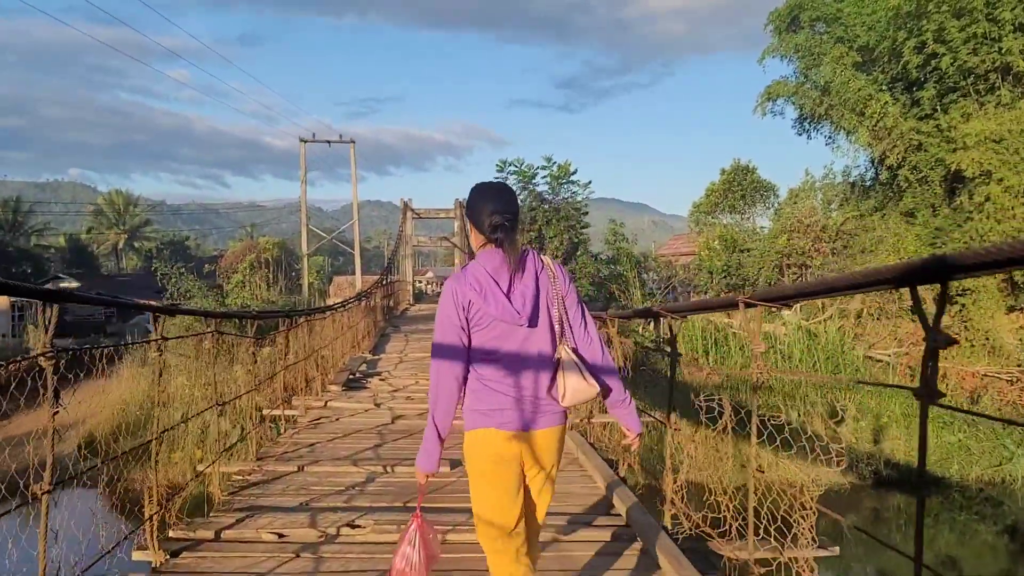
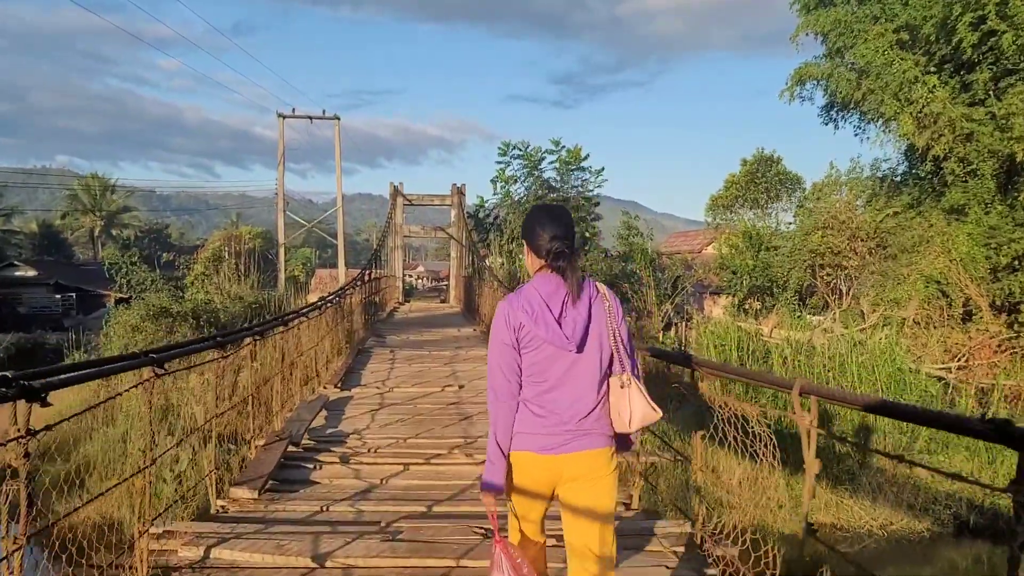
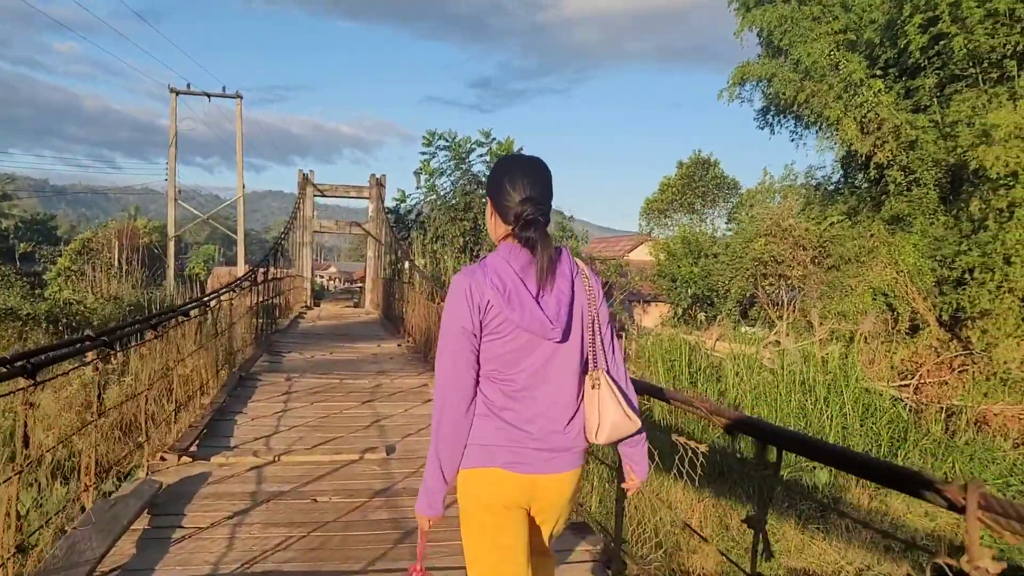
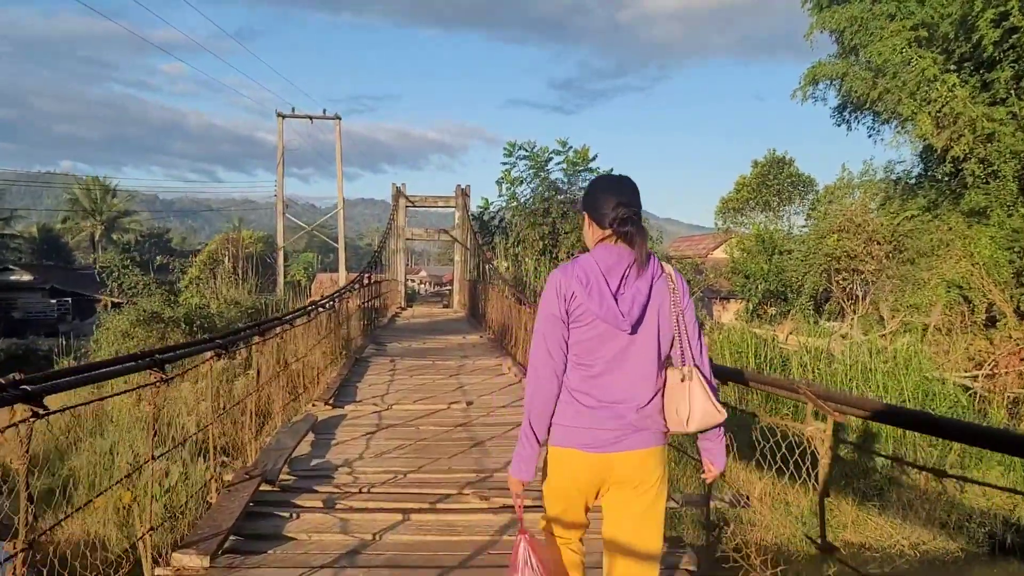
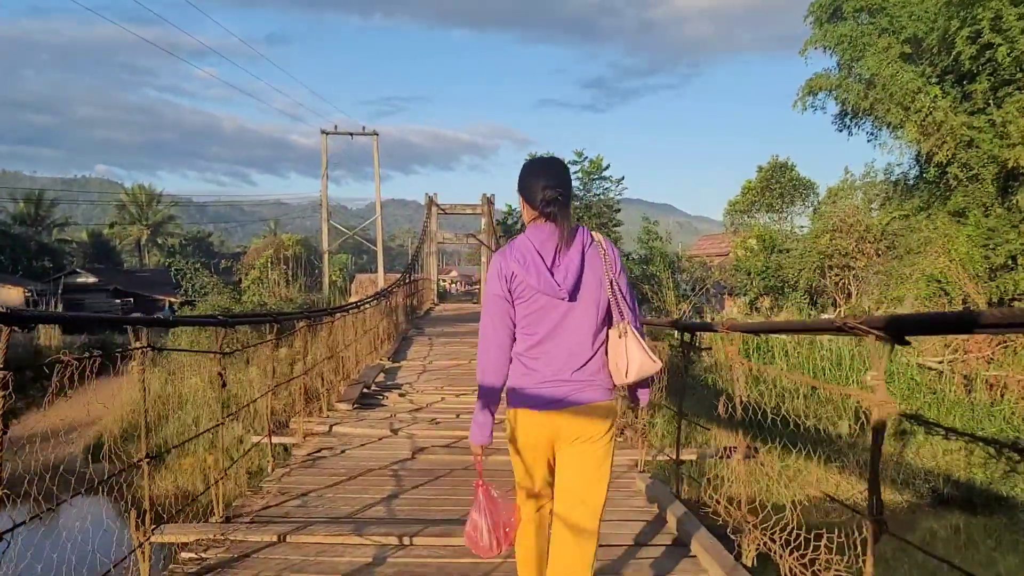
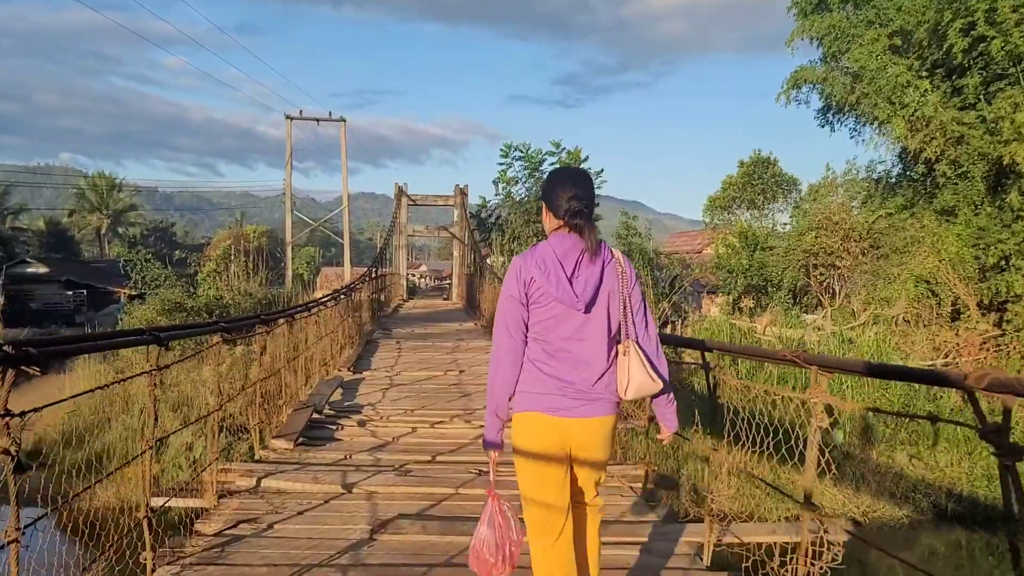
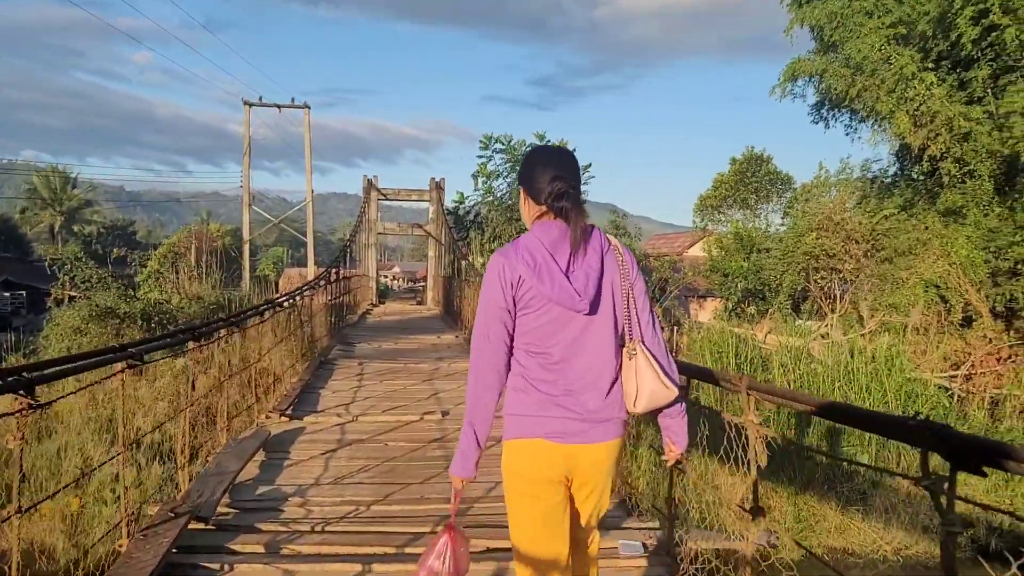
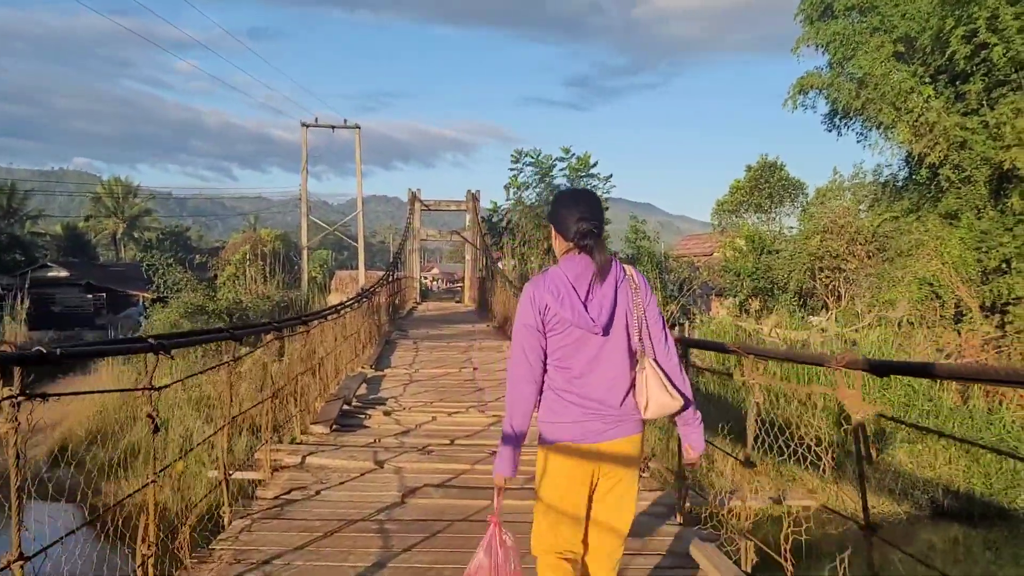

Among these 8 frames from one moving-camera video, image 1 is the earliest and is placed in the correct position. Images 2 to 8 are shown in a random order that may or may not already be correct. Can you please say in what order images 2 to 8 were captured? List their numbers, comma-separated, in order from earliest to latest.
5, 8, 6, 2, 4, 7, 3
